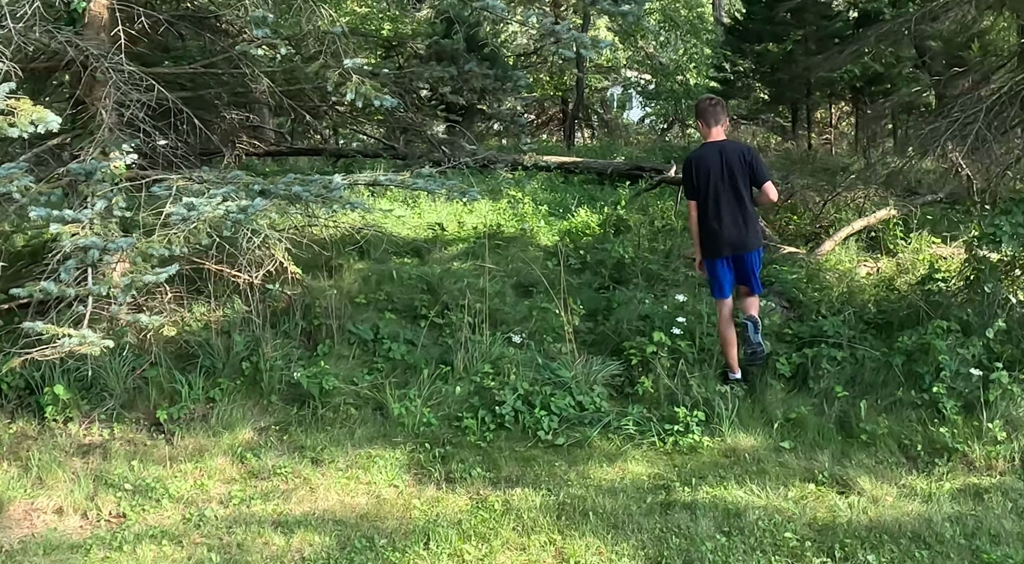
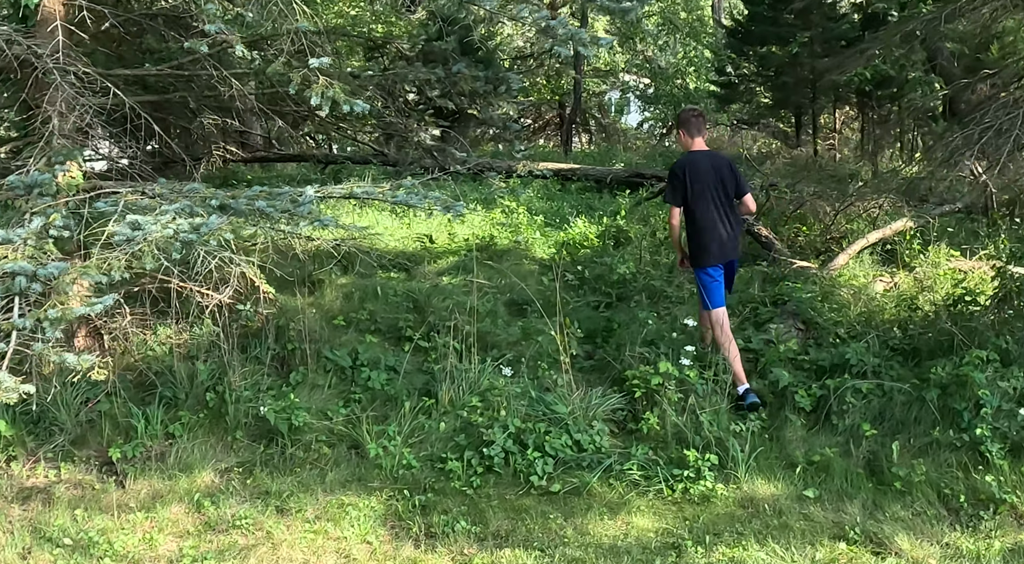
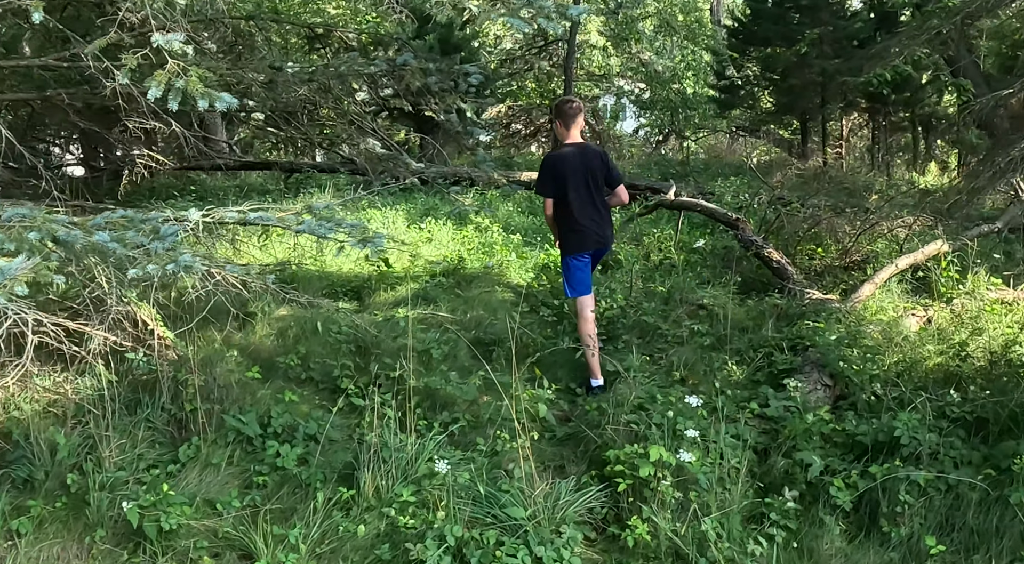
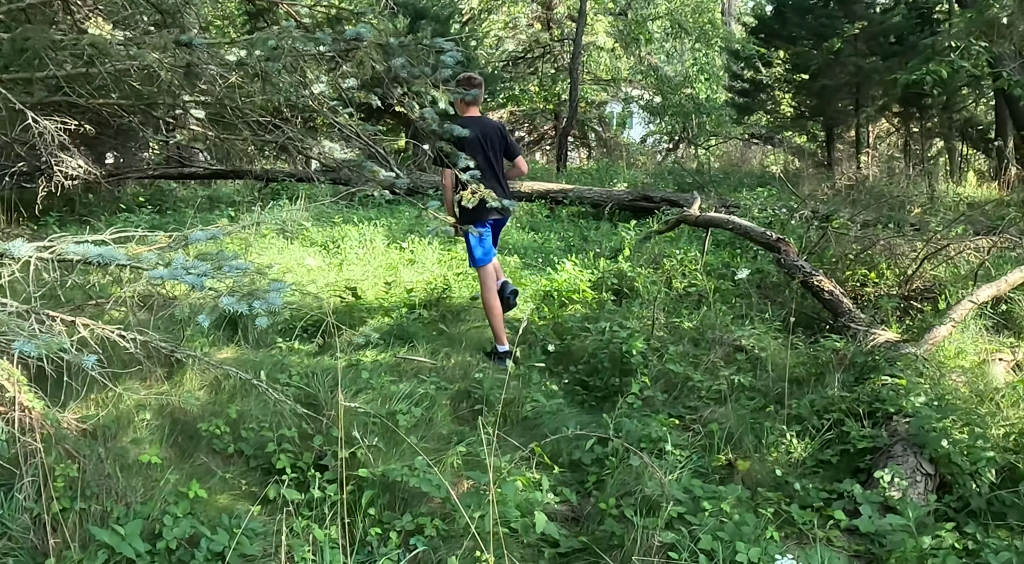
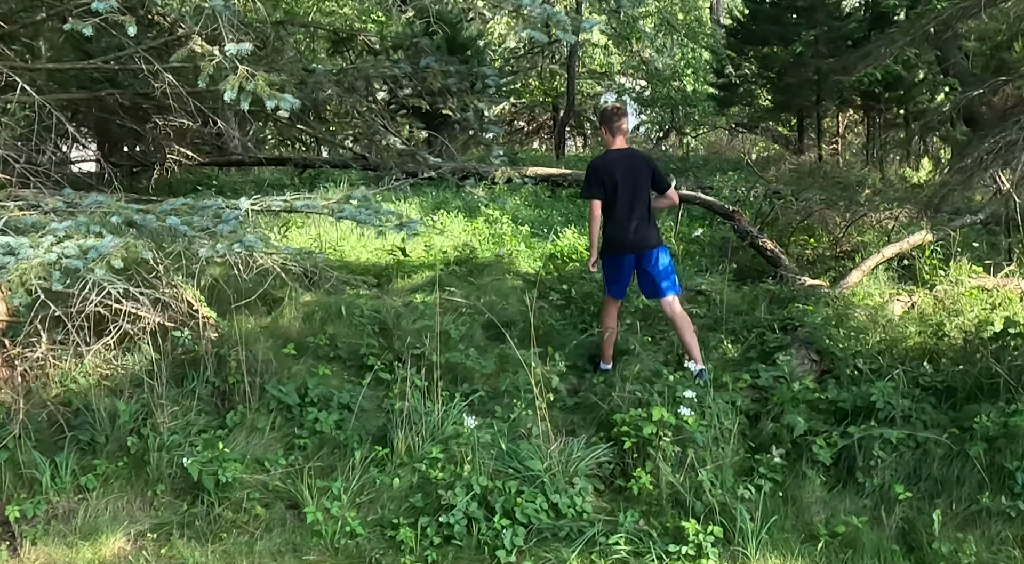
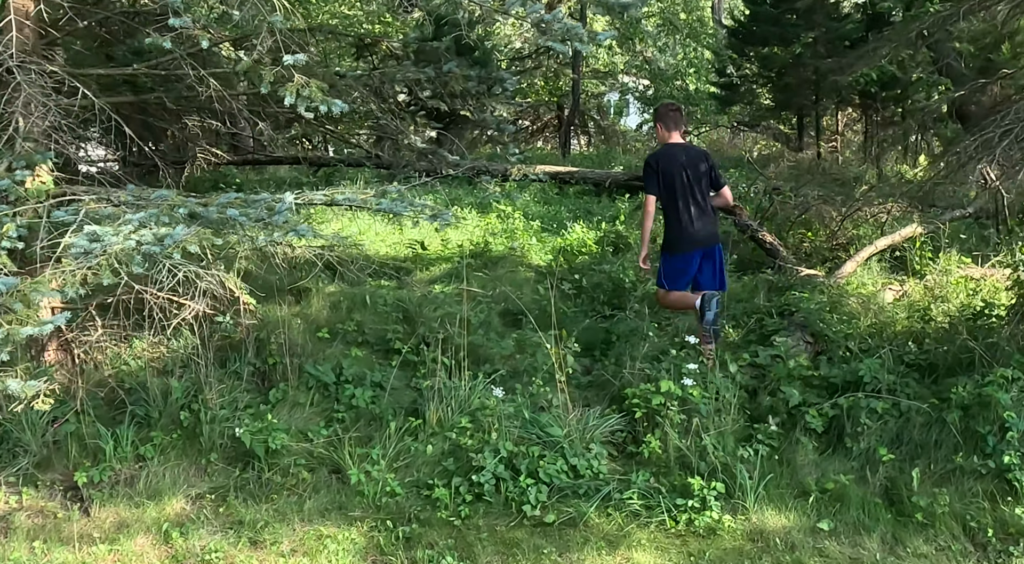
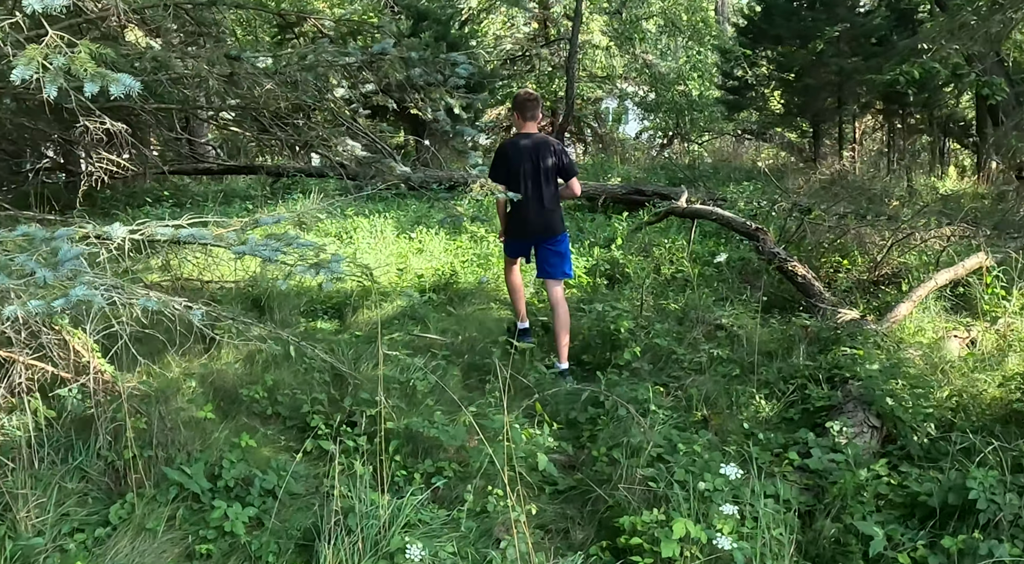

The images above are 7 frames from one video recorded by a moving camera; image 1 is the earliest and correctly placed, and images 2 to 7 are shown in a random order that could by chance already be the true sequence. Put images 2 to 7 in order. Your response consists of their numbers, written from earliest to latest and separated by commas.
2, 6, 5, 3, 7, 4
